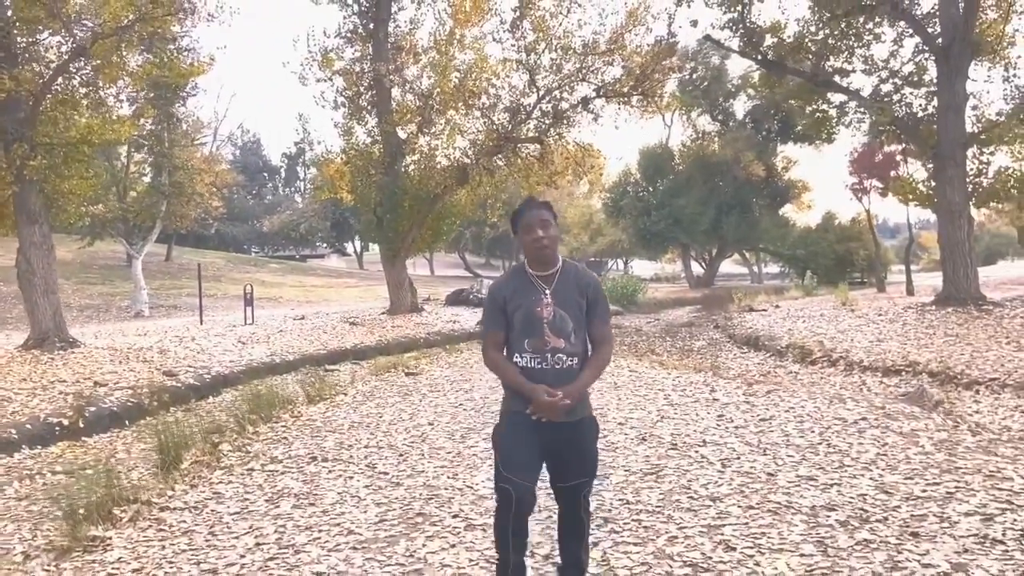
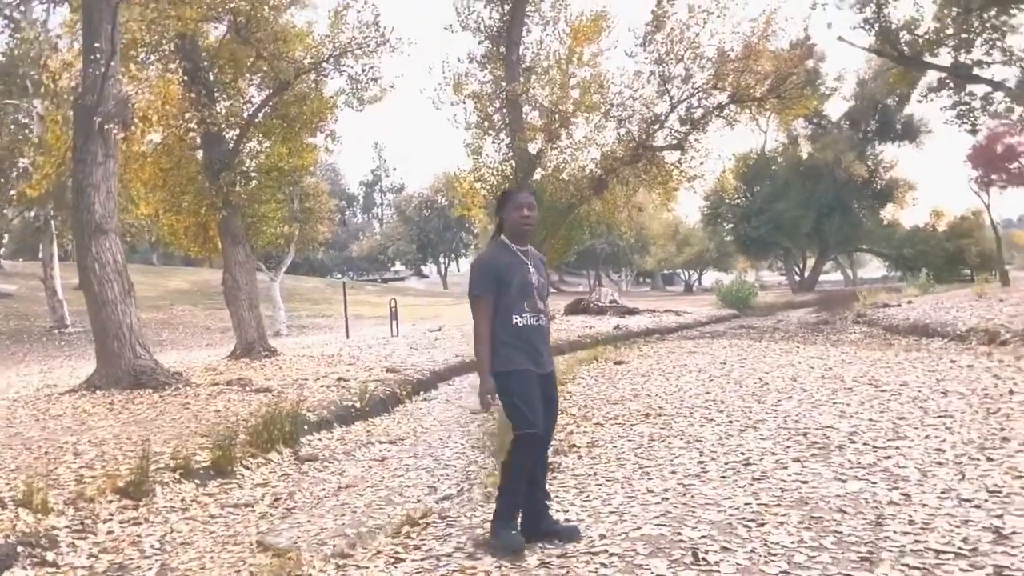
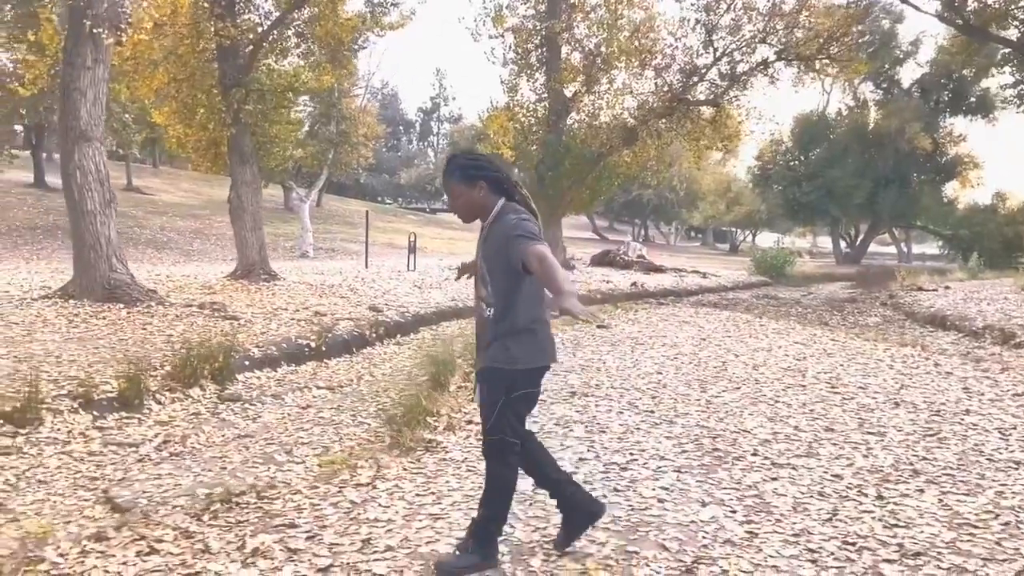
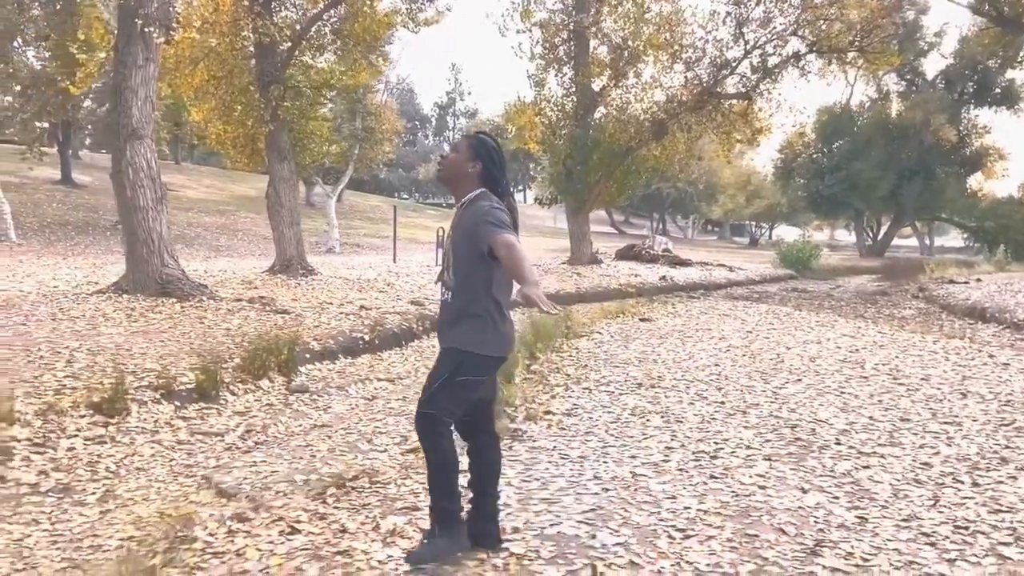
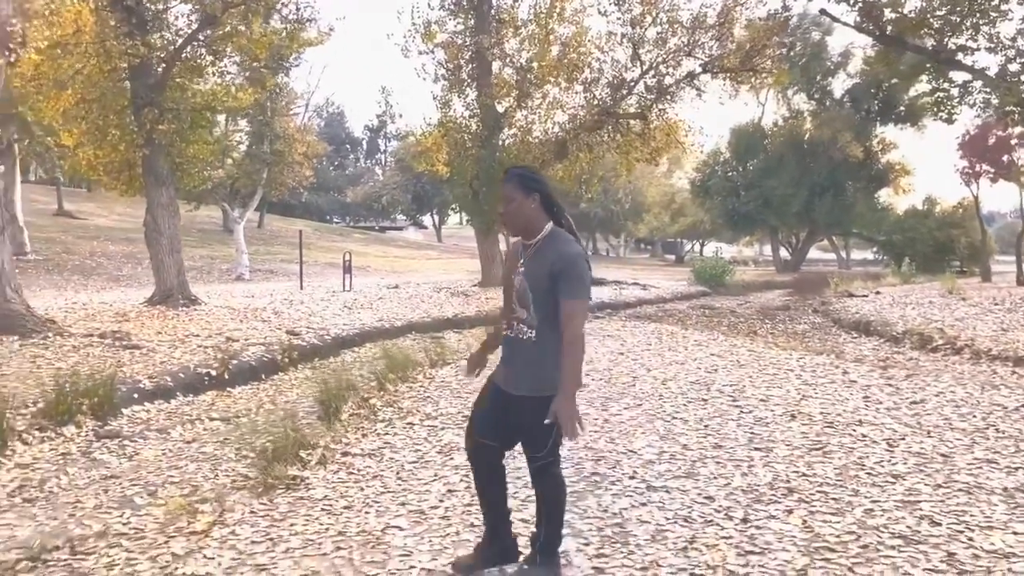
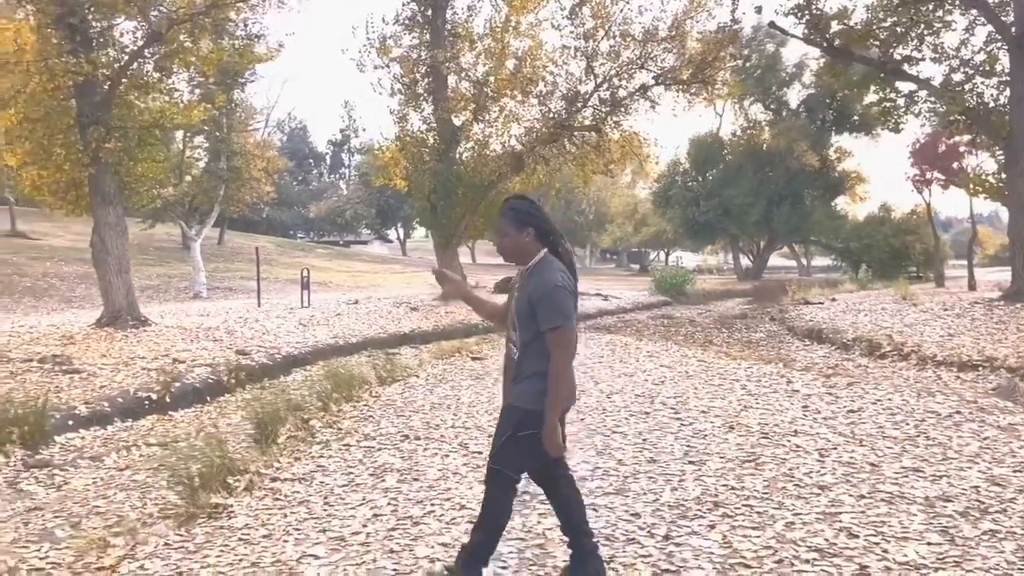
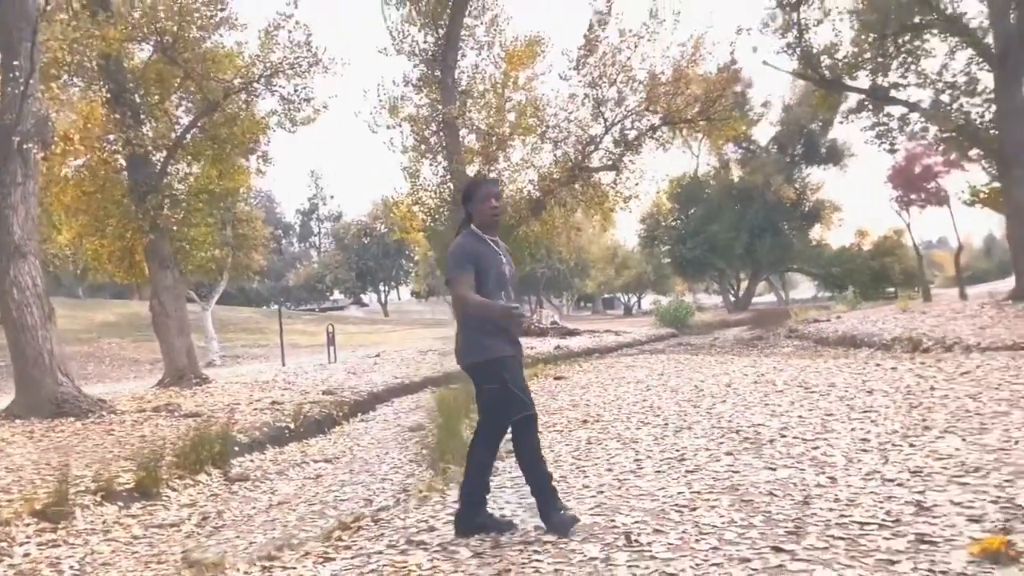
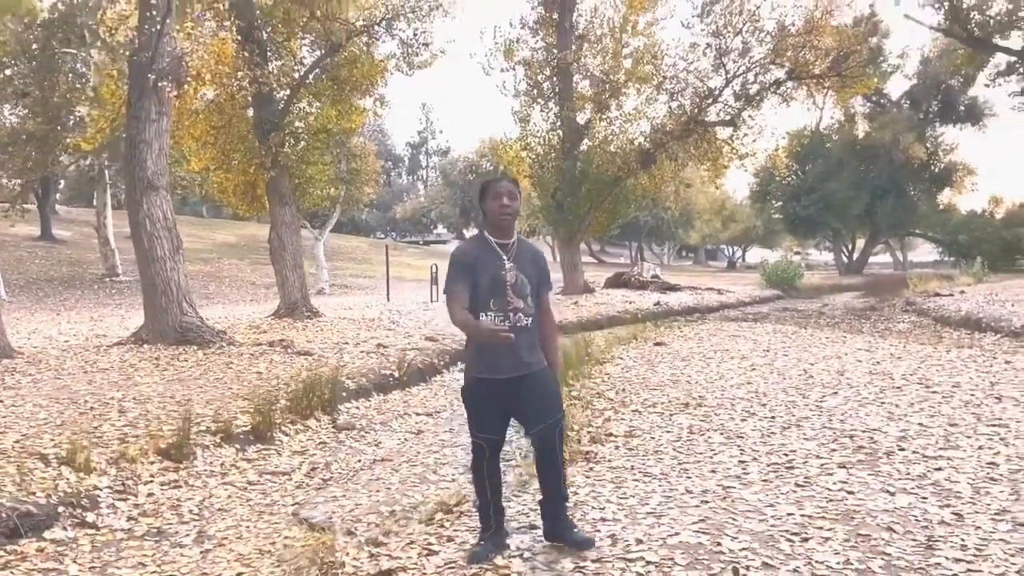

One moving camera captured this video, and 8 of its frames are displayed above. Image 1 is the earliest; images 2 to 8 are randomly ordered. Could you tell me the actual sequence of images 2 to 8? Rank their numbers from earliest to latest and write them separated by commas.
6, 5, 3, 4, 8, 2, 7
